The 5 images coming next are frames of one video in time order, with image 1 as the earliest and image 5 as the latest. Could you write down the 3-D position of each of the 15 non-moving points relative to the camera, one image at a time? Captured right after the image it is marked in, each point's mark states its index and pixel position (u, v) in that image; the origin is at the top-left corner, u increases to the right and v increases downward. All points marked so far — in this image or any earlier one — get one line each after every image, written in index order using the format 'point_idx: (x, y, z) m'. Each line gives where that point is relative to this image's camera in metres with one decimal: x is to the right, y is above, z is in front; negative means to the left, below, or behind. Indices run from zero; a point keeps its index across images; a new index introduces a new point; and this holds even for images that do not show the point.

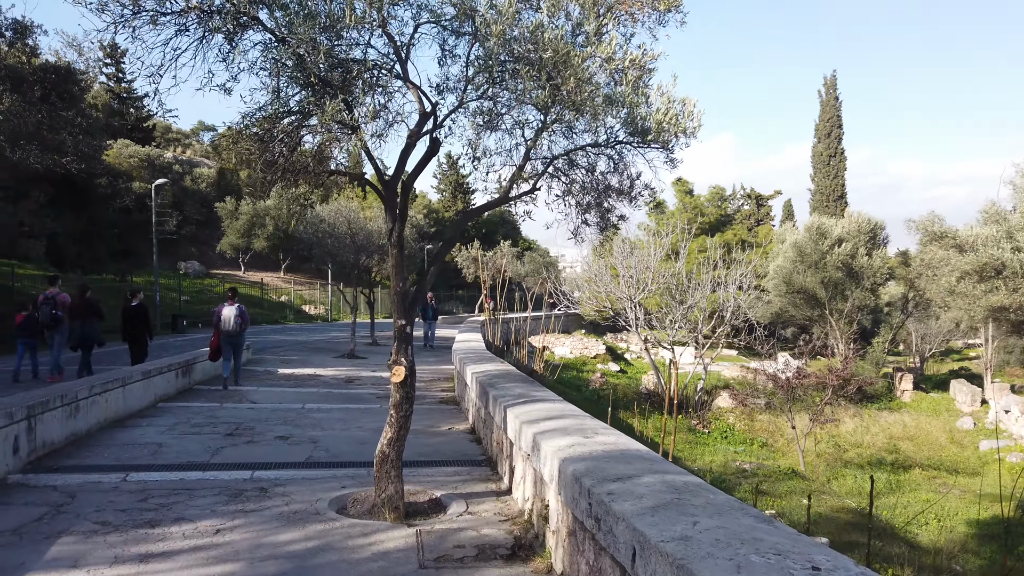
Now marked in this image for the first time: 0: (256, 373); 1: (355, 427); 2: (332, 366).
0: (-3.4, -1.1, +10.0) m
1: (-1.3, -1.1, +6.2) m
2: (-2.8, -1.2, +11.6) m
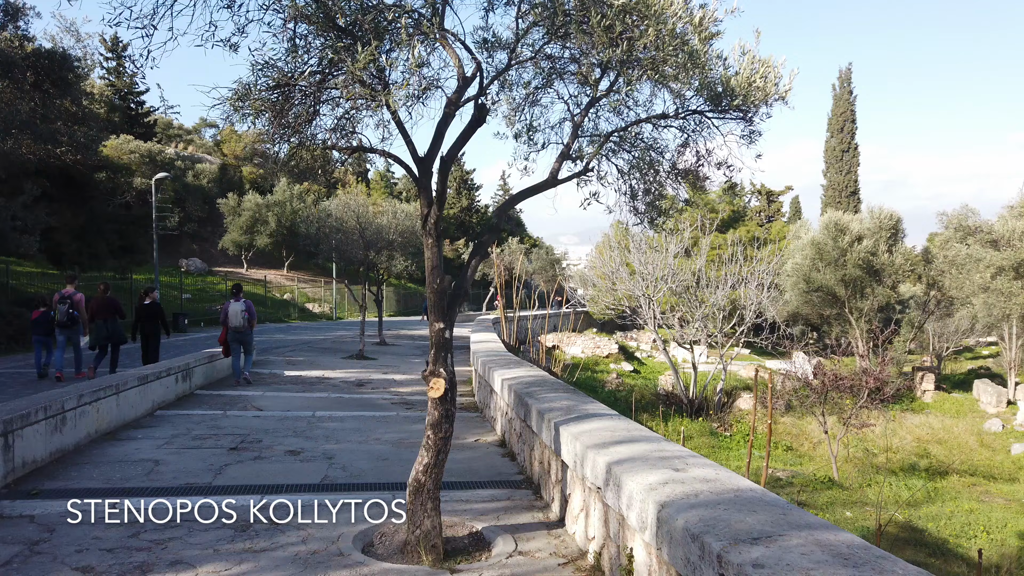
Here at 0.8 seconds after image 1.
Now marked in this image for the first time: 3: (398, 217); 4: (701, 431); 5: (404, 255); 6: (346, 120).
0: (-3.1, -1.1, +9.5) m
1: (-1.0, -1.1, +5.6) m
2: (-2.5, -1.1, +11.0) m
3: (-2.2, +1.4, +14.9) m
4: (+3.3, -2.5, +13.4) m
5: (-2.2, +0.6, +15.2) m
6: (-0.8, +0.9, +3.8) m
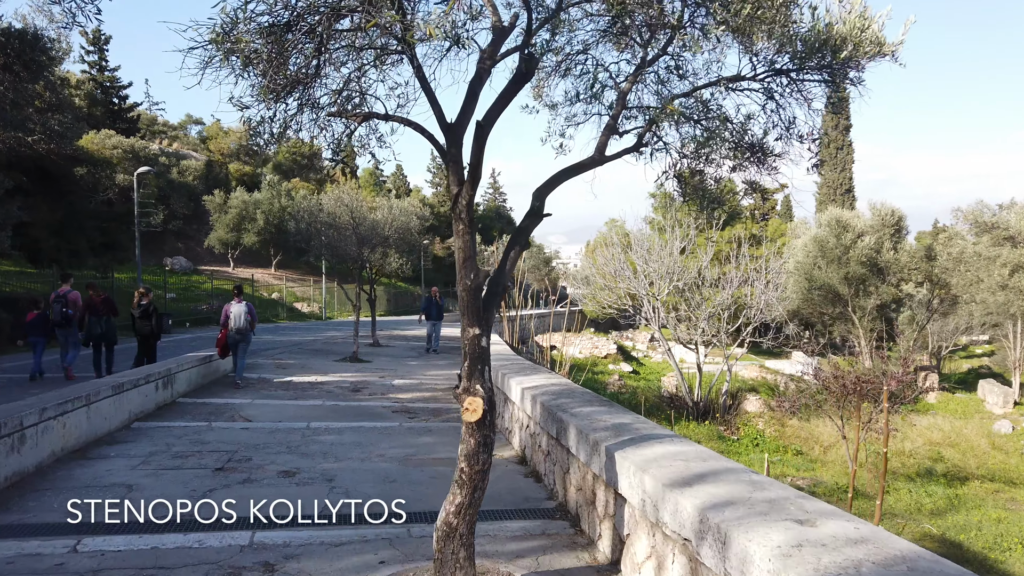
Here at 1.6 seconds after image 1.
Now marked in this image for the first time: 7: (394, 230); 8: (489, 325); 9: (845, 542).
0: (-3.1, -1.1, +8.8) m
1: (-0.9, -1.1, +5.0) m
2: (-2.4, -1.1, +10.4) m
3: (-2.2, +1.5, +14.3) m
4: (+3.3, -2.5, +12.9) m
5: (-2.2, +0.7, +14.6) m
6: (-0.7, +0.9, +3.2) m
7: (-2.1, +1.1, +13.9) m
8: (-0.1, -0.1, +2.5) m
9: (+0.8, -0.6, +1.7) m
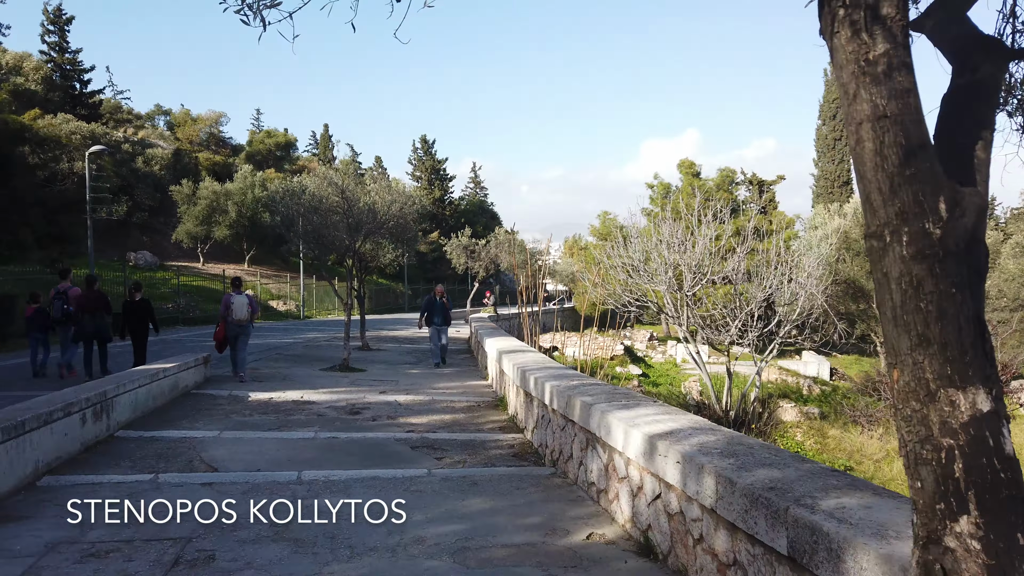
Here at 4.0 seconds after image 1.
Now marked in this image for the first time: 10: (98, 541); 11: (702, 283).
0: (-2.7, -1.0, +7.0) m
1: (-0.4, -1.1, +3.2) m
2: (-2.1, -1.1, +8.5) m
3: (-2.1, +1.5, +12.4) m
4: (+3.6, -2.4, +11.2) m
5: (-2.0, +0.7, +12.7) m
6: (-0.1, +0.9, +1.4) m
7: (-2.0, +1.1, +12.0) m
8: (+0.5, -0.1, +0.8) m
9: (+1.3, -0.5, 0.0) m
10: (-1.7, -1.0, +3.1) m
11: (+2.9, +0.1, +12.0) m
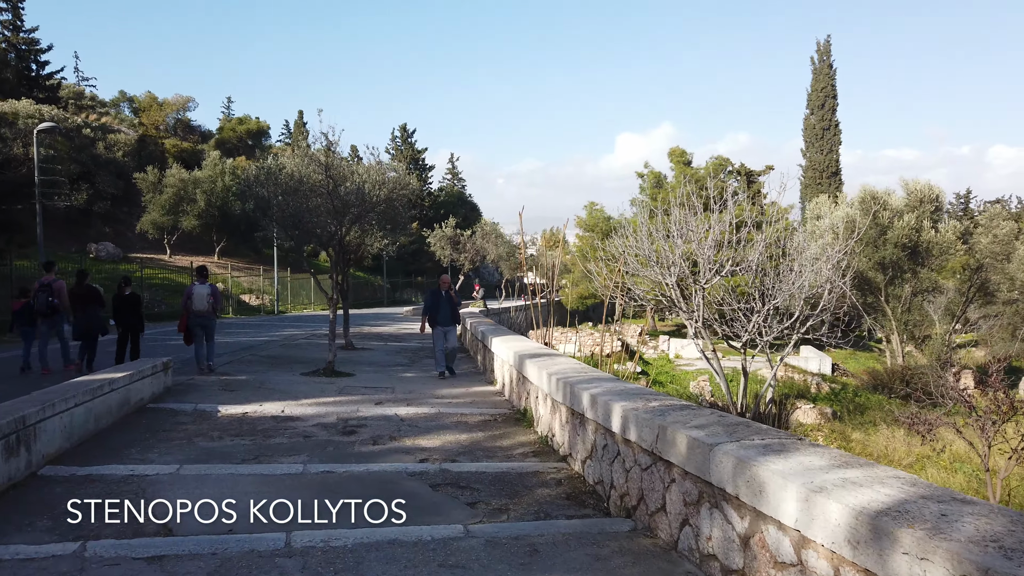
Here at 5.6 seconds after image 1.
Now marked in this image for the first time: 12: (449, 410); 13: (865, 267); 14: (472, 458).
0: (-2.5, -1.0, +5.7) m
1: (-0.1, -1.0, +2.0) m
2: (-2.0, -1.0, +7.3) m
3: (-2.1, +1.6, +11.2) m
4: (+3.6, -2.3, +10.2) m
5: (-2.0, +0.9, +11.4) m
6: (+0.2, +0.9, +0.2) m
7: (-1.9, +1.2, +10.8) m
8: (+0.9, -0.1, -0.4) m
9: (+1.8, -0.5, -1.1) m
10: (-1.4, -1.0, +1.9) m
11: (+3.0, +0.2, +10.9) m
12: (-0.5, -1.0, +6.4) m
13: (+8.4, +0.5, +18.2) m
14: (-0.3, -1.0, +4.8) m
